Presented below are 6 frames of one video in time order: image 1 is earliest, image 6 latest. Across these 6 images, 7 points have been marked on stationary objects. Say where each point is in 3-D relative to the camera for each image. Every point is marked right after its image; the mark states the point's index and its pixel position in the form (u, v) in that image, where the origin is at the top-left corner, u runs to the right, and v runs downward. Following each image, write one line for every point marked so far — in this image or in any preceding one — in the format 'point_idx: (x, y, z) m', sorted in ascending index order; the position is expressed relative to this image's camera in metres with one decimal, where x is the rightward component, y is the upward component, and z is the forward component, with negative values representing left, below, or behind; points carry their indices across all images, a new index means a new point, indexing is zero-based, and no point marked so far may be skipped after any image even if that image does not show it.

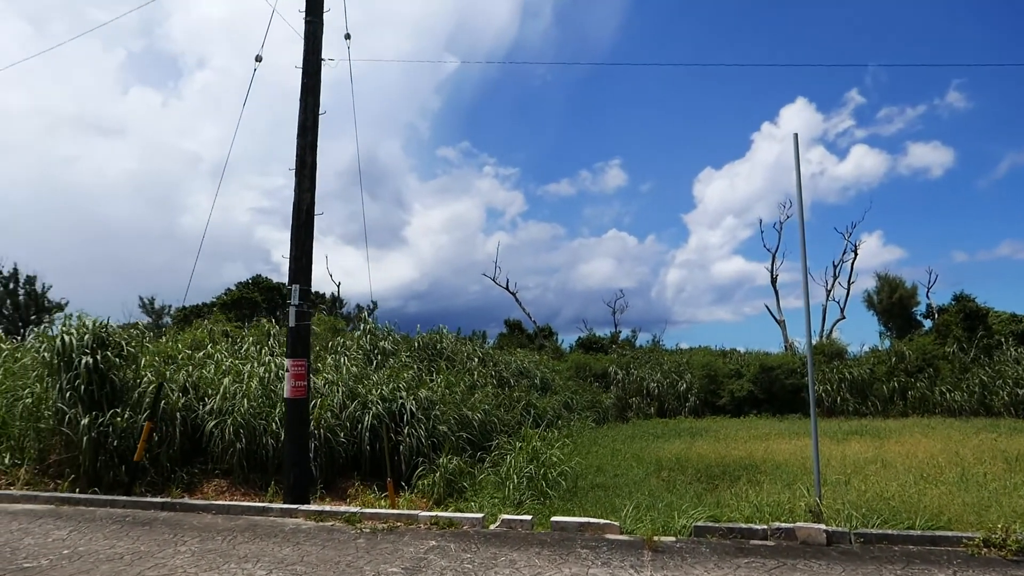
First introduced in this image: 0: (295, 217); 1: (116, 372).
0: (-1.9, +0.6, +6.2) m
1: (-4.9, -1.1, +8.7) m
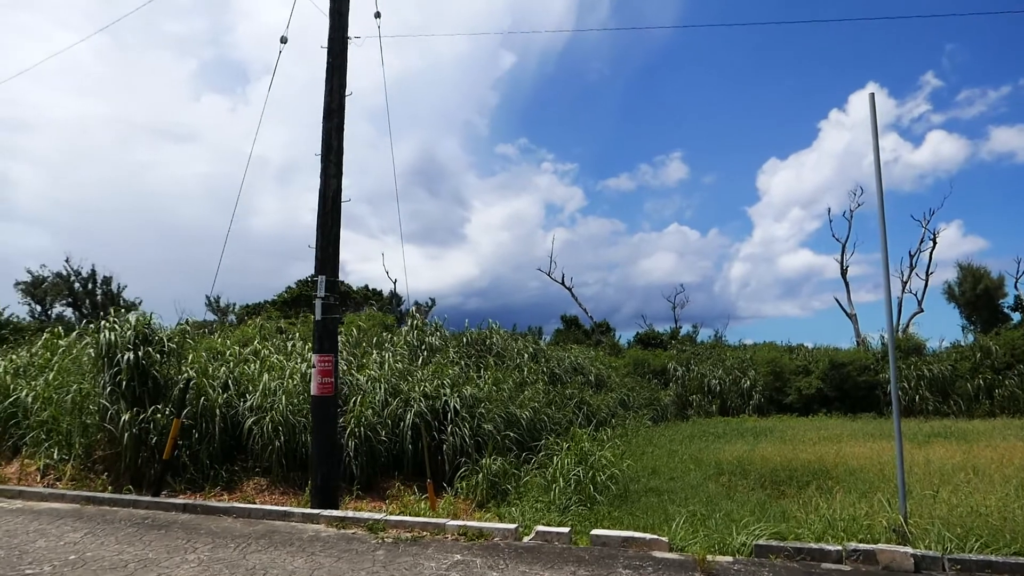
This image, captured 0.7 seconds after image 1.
0: (-1.6, +0.7, +5.9) m
1: (-4.3, -1.0, +8.6) m
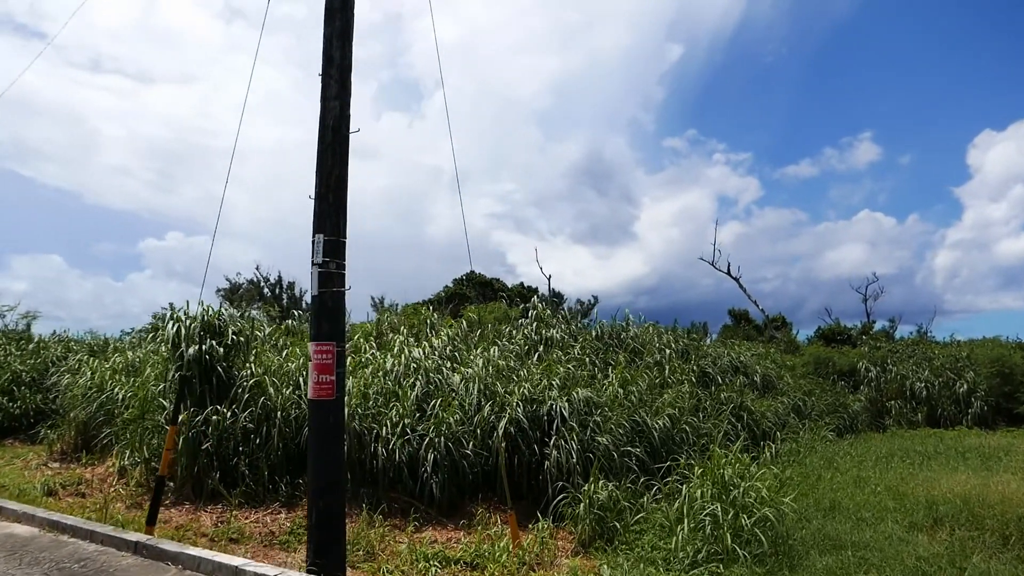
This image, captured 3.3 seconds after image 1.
0: (-1.2, +0.9, +4.3) m
1: (-3.1, -0.8, +7.6) m
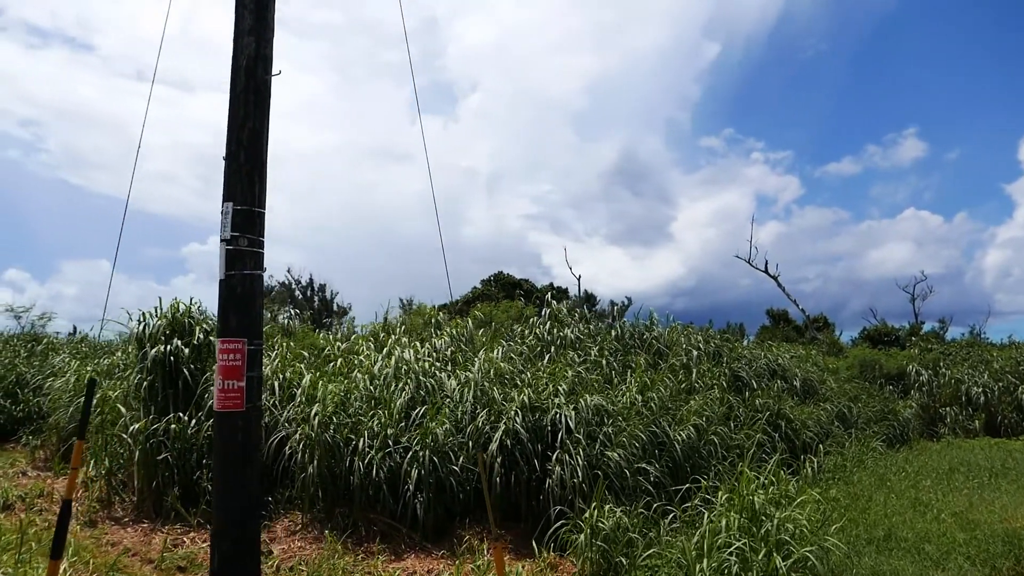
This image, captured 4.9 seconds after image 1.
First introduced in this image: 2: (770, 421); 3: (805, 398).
0: (-1.4, +1.0, +3.5) m
1: (-3.1, -0.8, +6.8) m
2: (+3.4, -1.8, +9.3) m
3: (+5.2, -1.9, +12.4) m
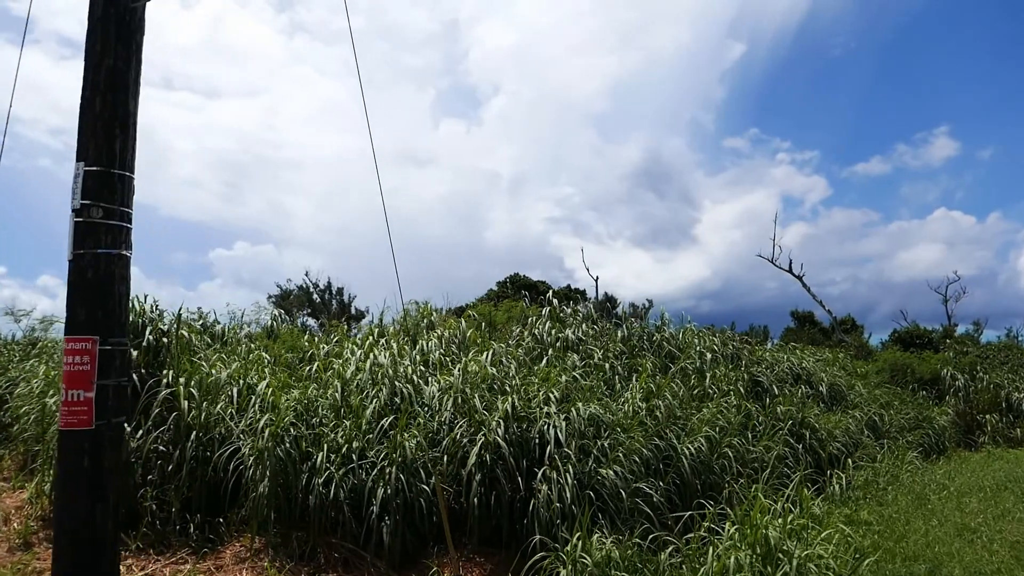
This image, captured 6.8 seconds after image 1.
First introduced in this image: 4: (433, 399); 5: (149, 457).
0: (-1.6, +1.1, +2.7) m
1: (-3.3, -0.7, +6.1) m
2: (+3.4, -1.7, +8.4) m
3: (+5.2, -1.9, +11.5) m
4: (-0.7, -1.0, +6.2) m
5: (-3.0, -1.4, +5.8) m
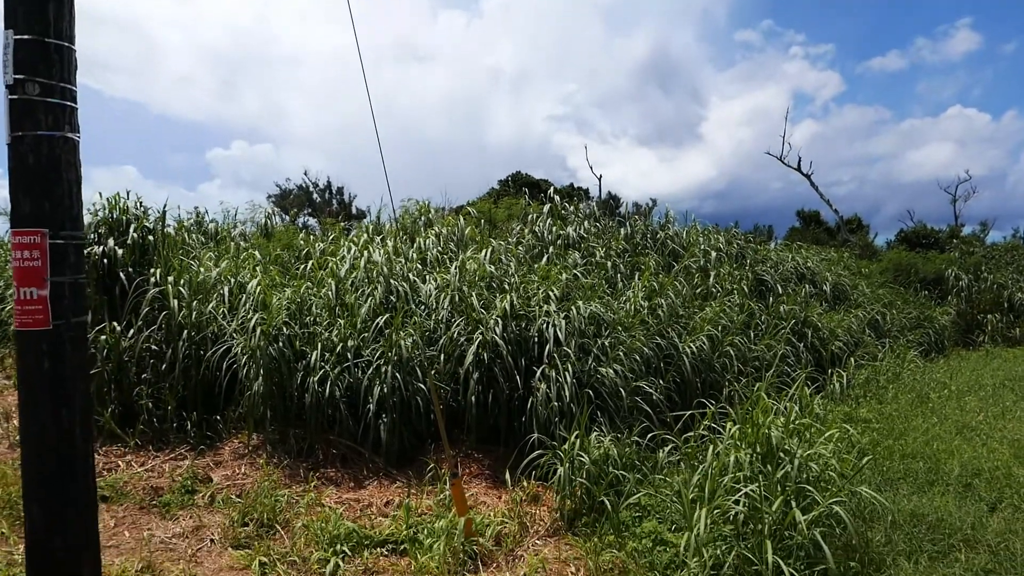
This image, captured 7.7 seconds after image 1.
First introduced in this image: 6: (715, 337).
0: (-1.7, +1.5, +2.3) m
1: (-3.3, +0.2, +6.0) m
2: (+3.4, -0.5, +8.3) m
3: (+5.2, -0.3, +11.4) m
4: (-0.7, -0.1, +6.1) m
5: (-3.0, -0.6, +5.7) m
6: (+1.9, -0.5, +6.6) m
